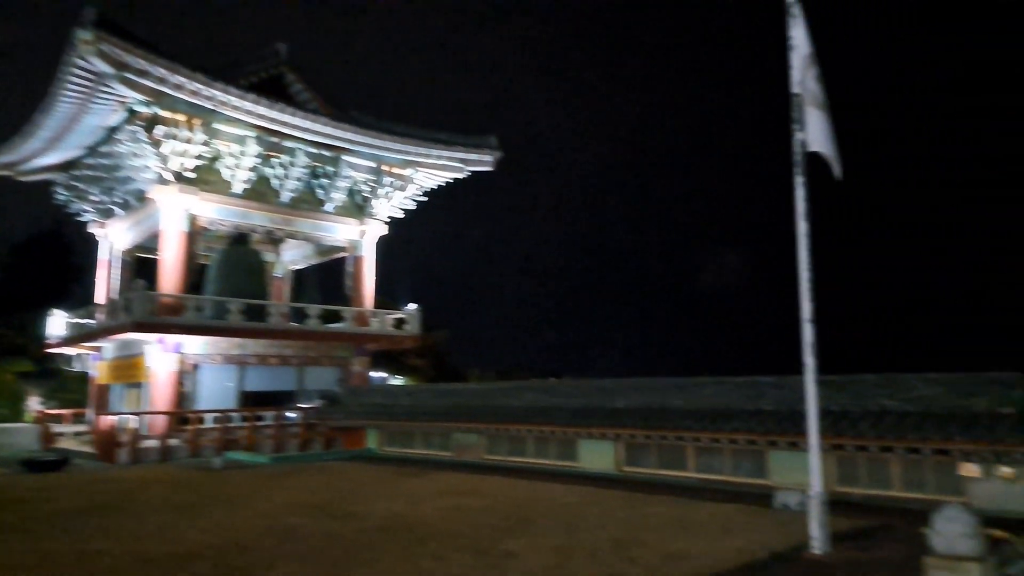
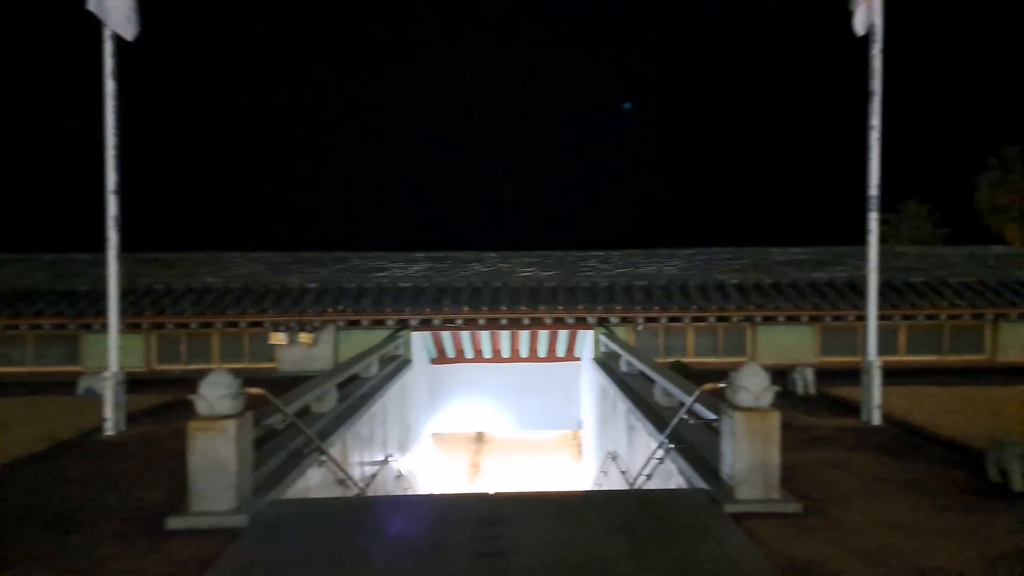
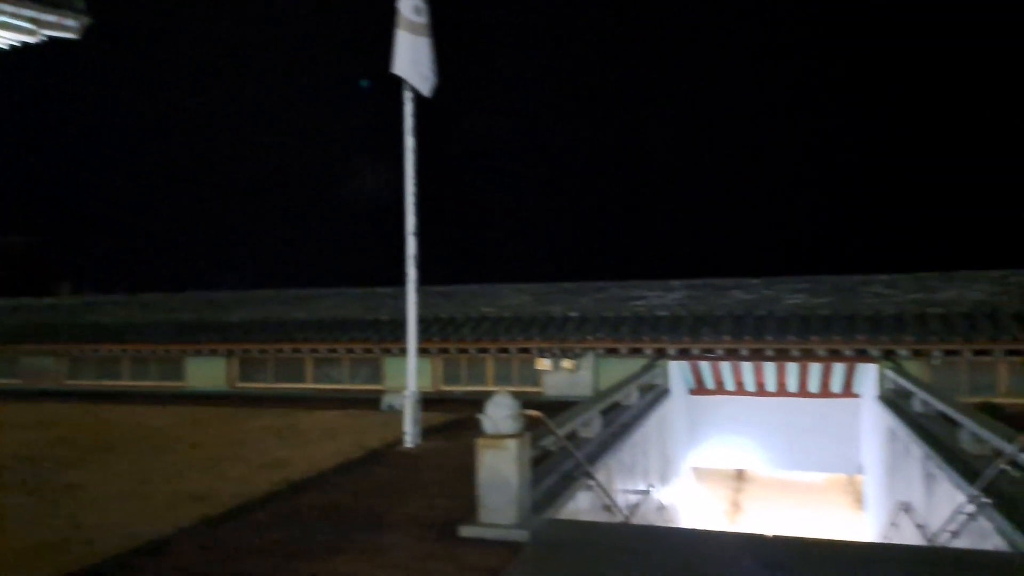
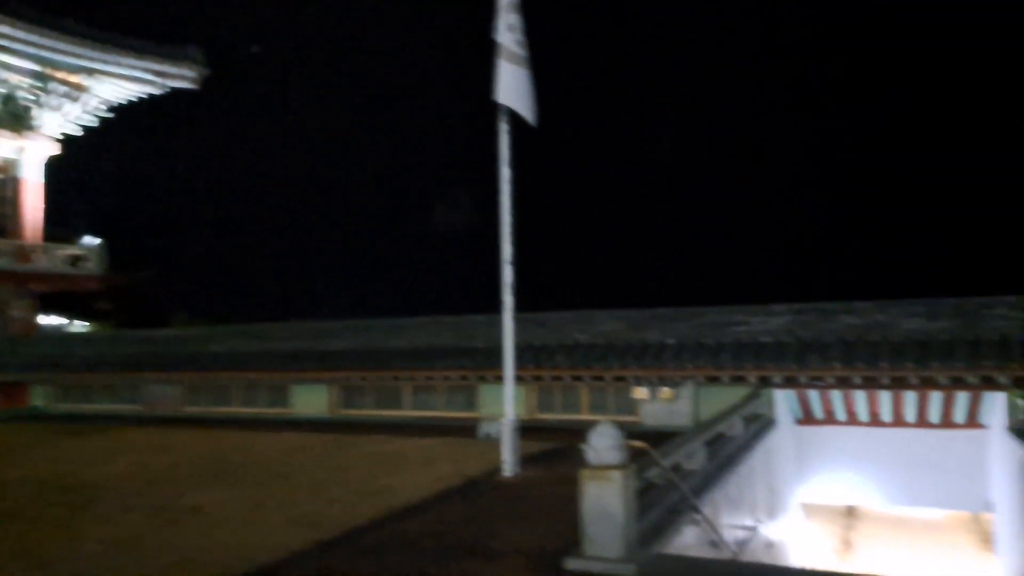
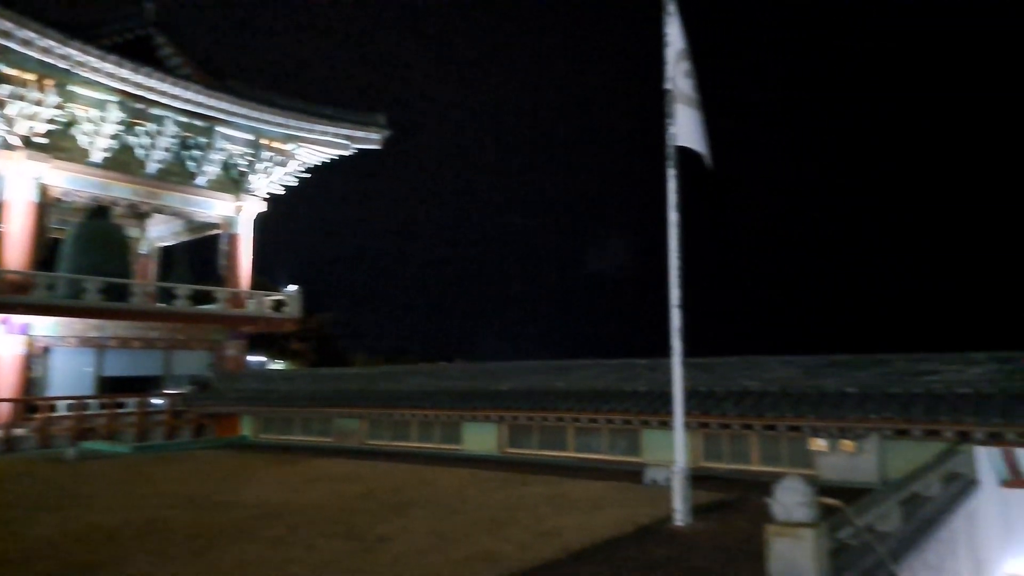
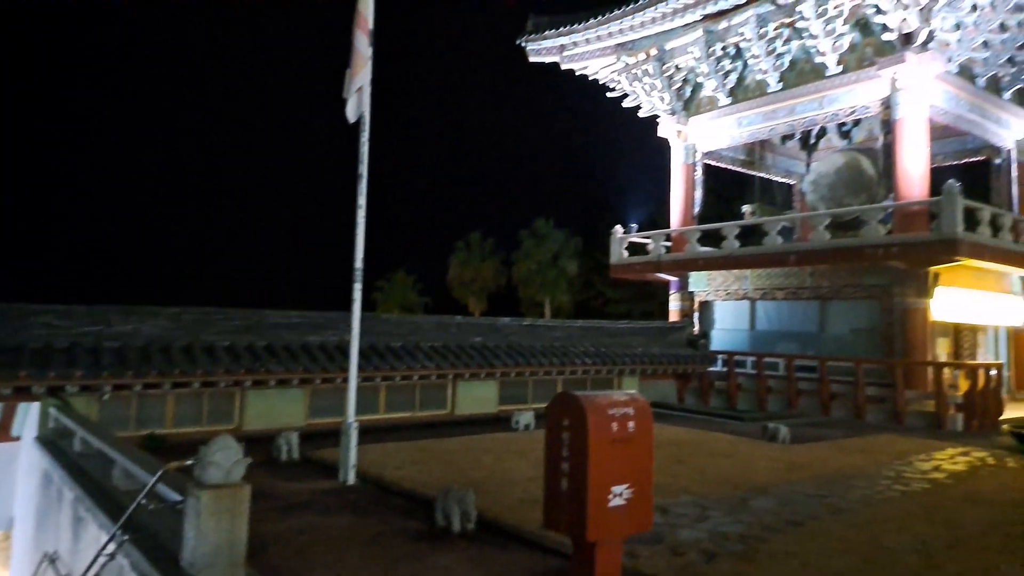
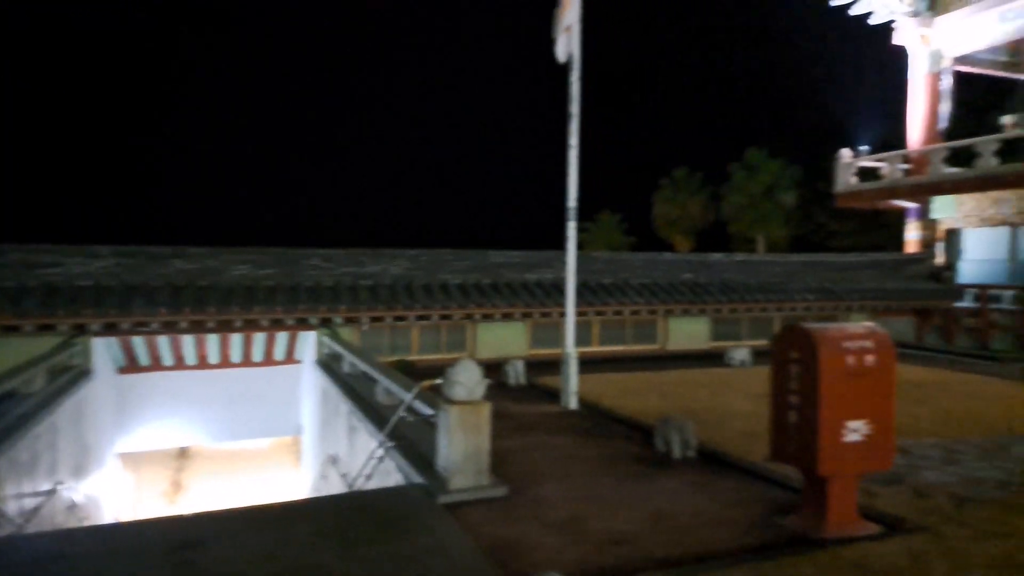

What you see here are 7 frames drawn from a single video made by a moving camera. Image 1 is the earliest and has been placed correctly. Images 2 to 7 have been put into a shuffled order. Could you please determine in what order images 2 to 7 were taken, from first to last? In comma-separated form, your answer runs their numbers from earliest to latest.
5, 4, 3, 2, 7, 6
